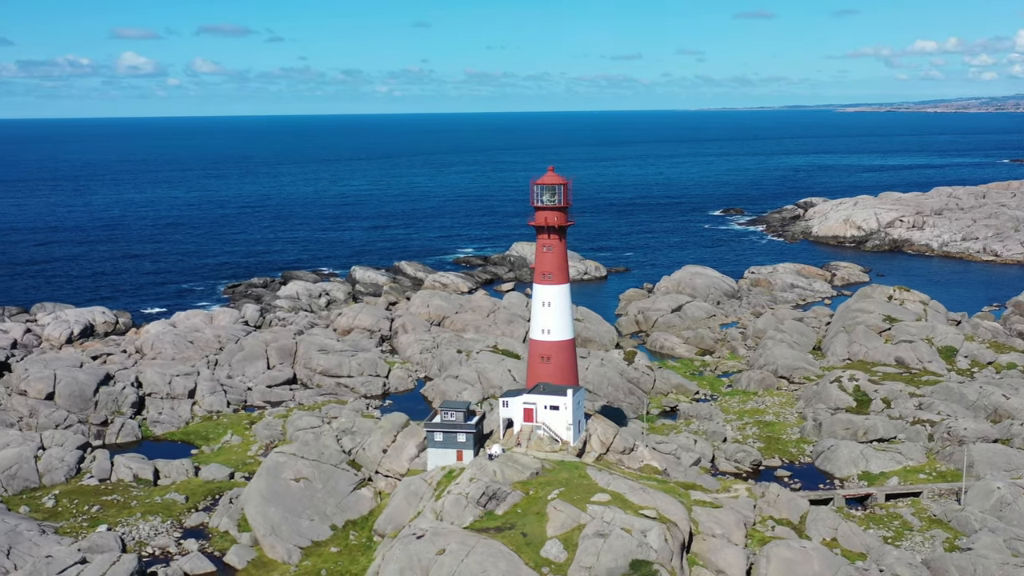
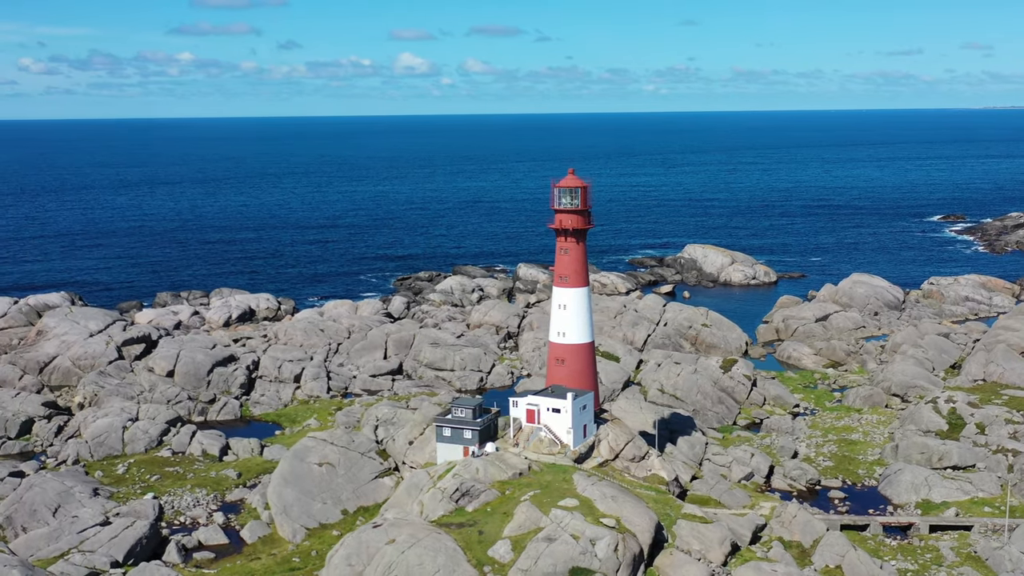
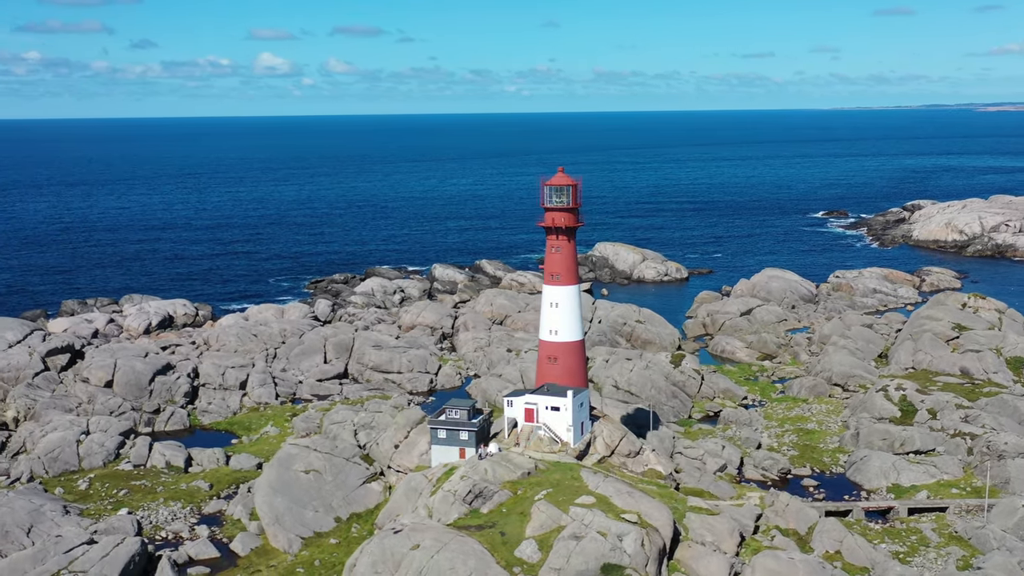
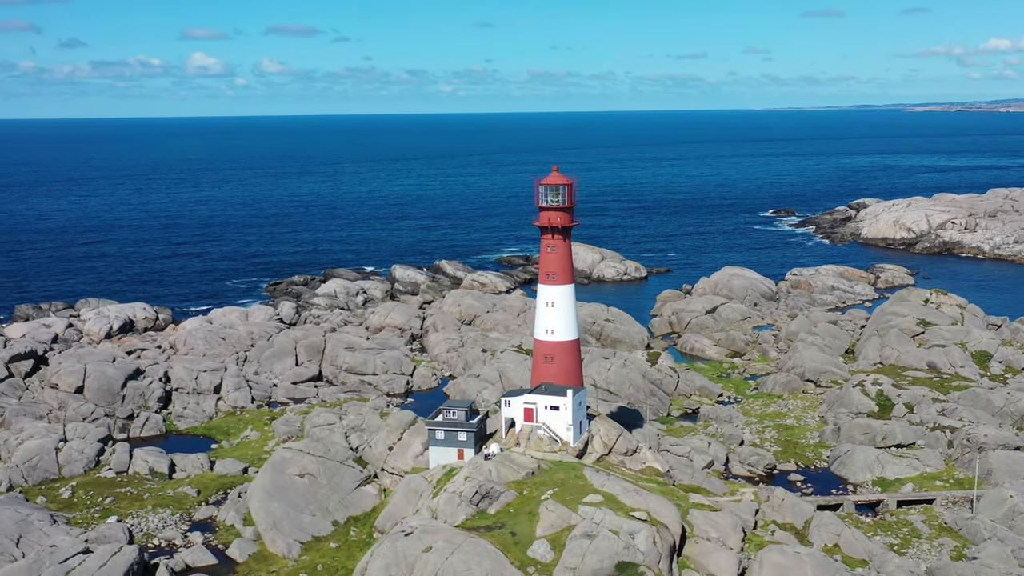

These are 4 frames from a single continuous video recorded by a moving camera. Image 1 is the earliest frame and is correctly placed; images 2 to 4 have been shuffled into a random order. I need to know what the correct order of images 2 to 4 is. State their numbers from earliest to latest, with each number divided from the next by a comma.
4, 3, 2
